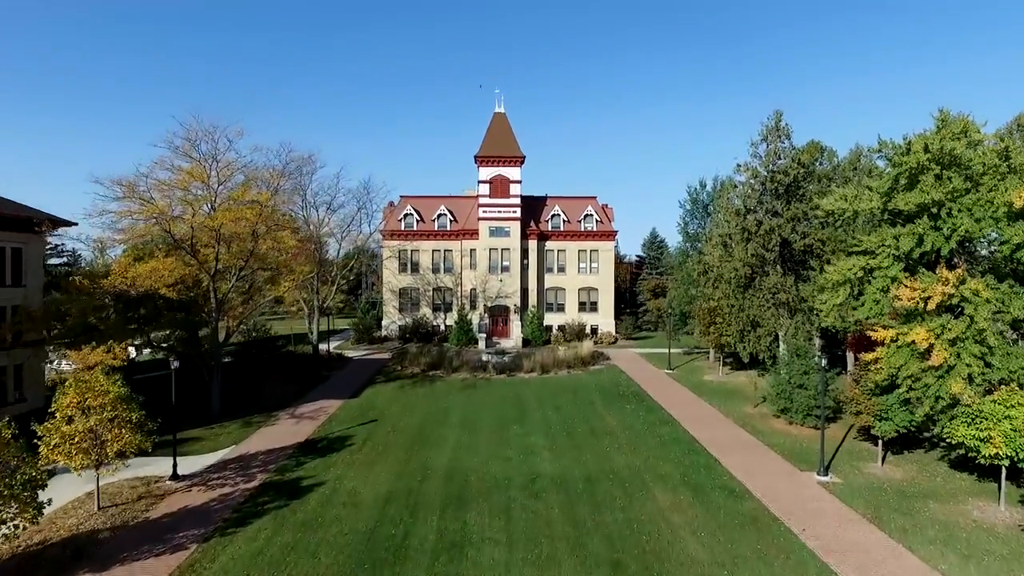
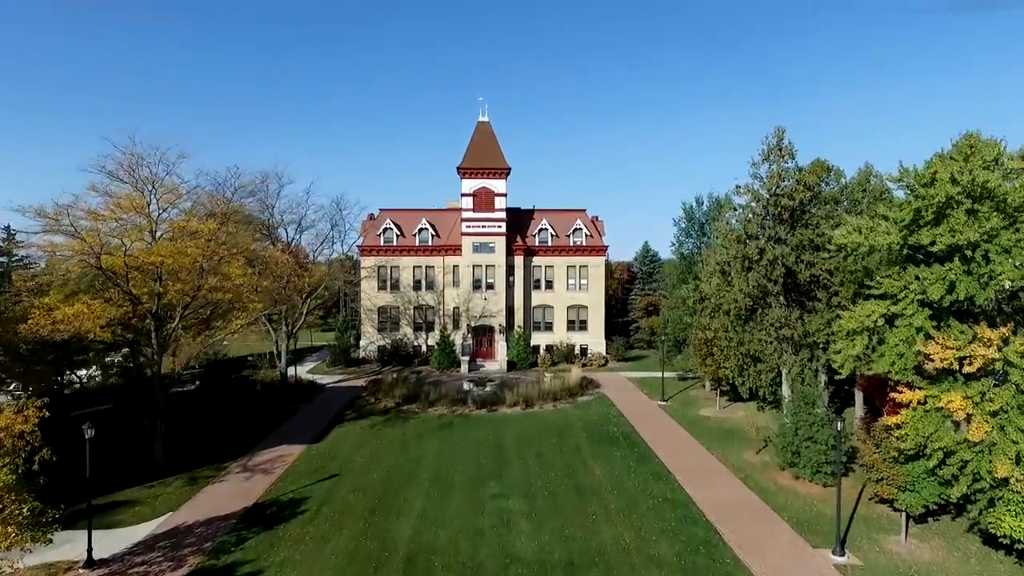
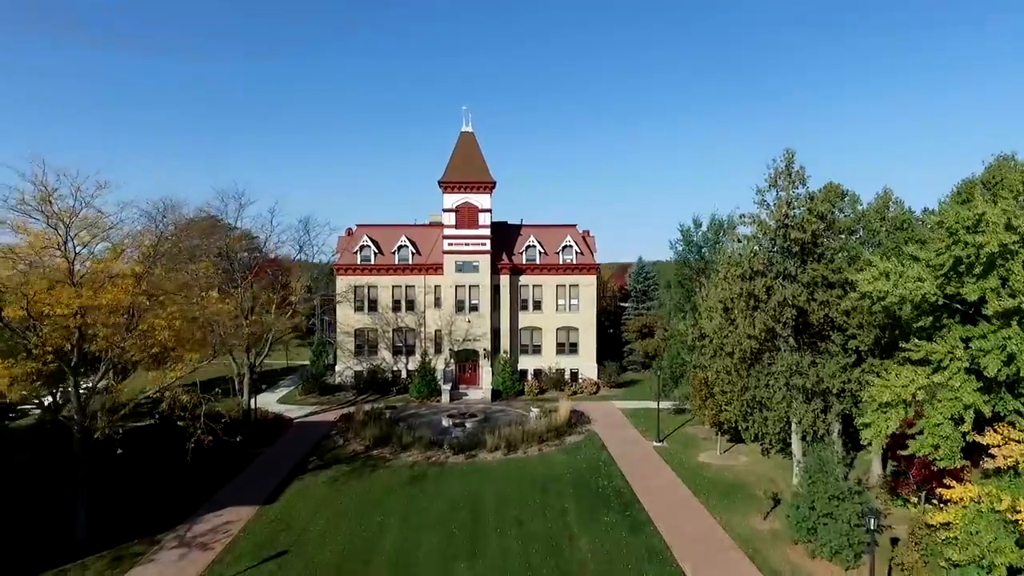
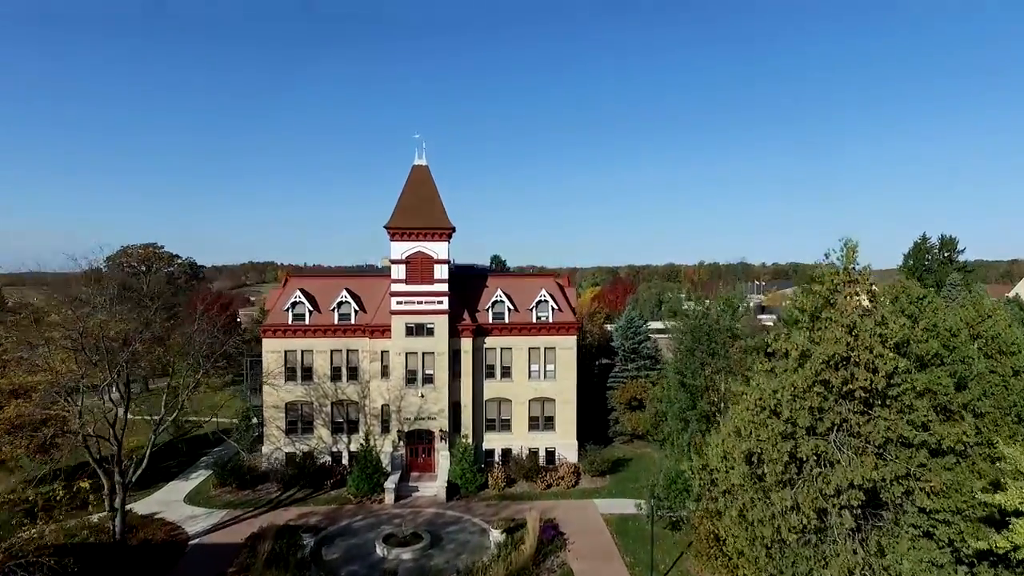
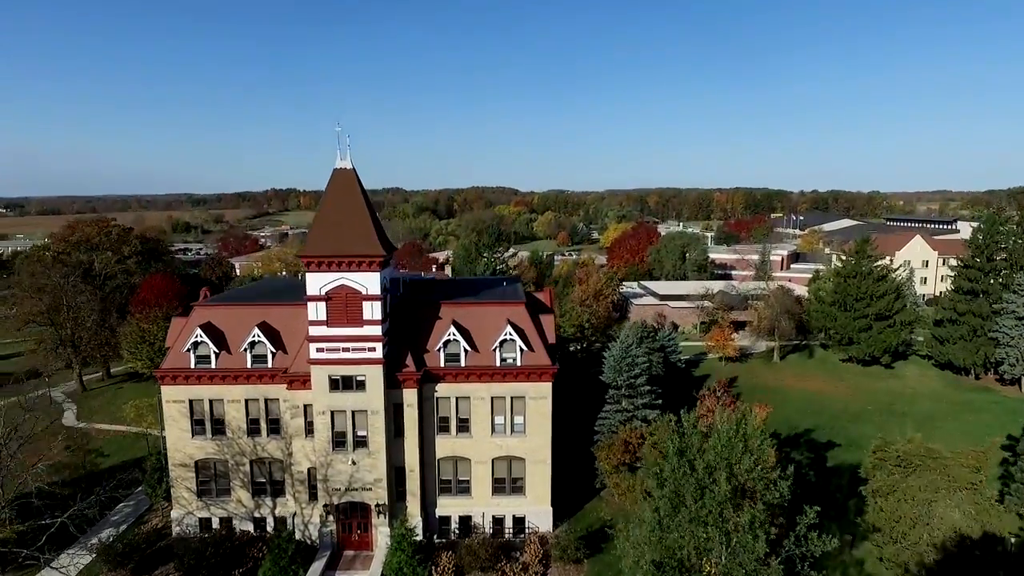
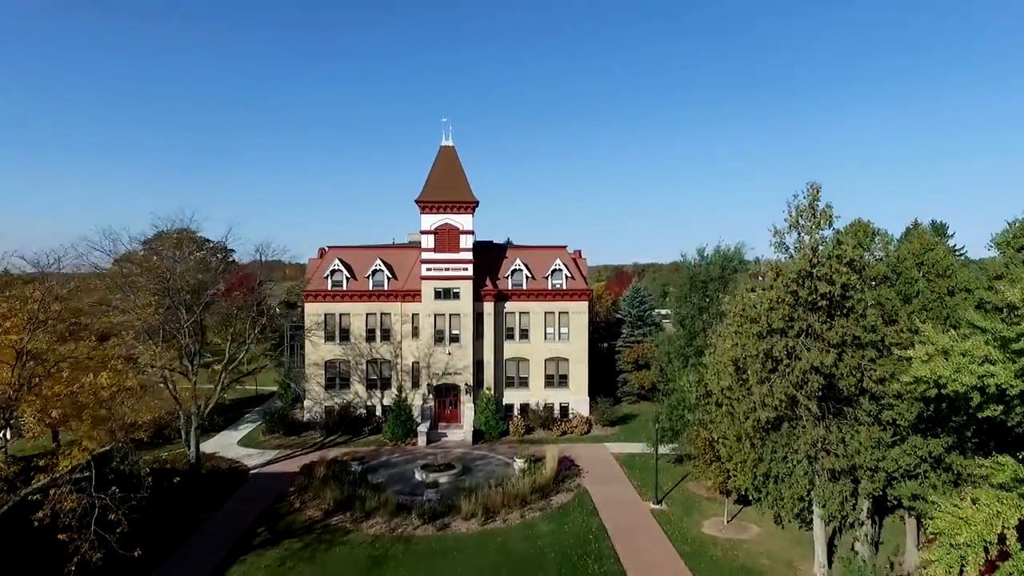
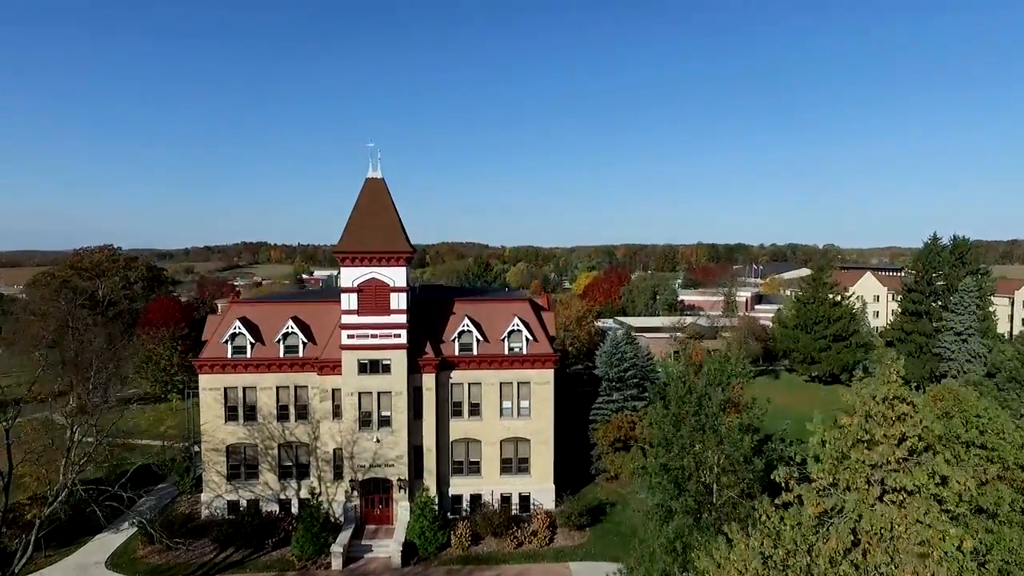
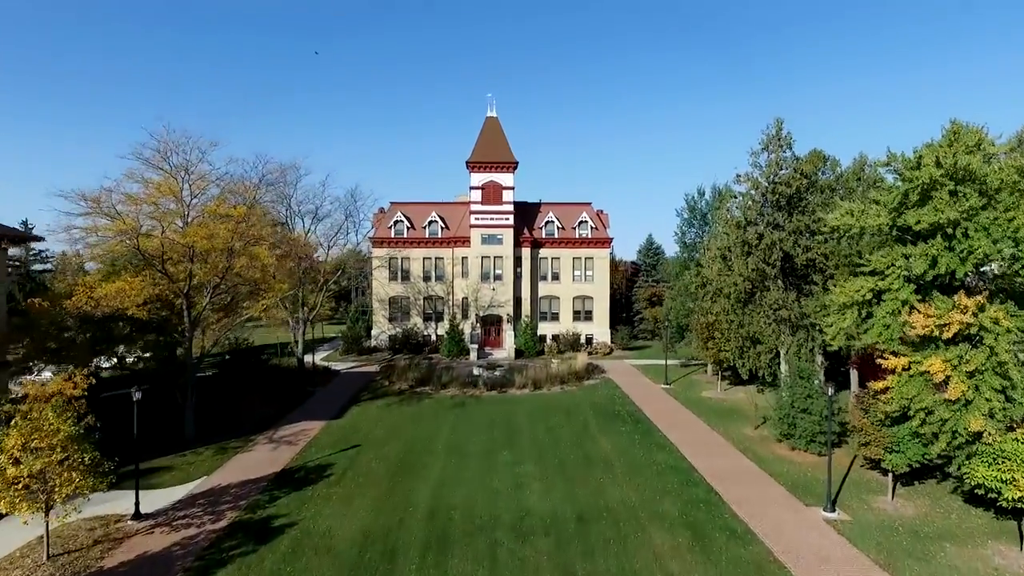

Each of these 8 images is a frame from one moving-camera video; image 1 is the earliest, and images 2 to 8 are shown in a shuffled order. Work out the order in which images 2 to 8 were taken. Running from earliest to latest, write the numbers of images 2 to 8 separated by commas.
8, 2, 3, 6, 4, 7, 5
